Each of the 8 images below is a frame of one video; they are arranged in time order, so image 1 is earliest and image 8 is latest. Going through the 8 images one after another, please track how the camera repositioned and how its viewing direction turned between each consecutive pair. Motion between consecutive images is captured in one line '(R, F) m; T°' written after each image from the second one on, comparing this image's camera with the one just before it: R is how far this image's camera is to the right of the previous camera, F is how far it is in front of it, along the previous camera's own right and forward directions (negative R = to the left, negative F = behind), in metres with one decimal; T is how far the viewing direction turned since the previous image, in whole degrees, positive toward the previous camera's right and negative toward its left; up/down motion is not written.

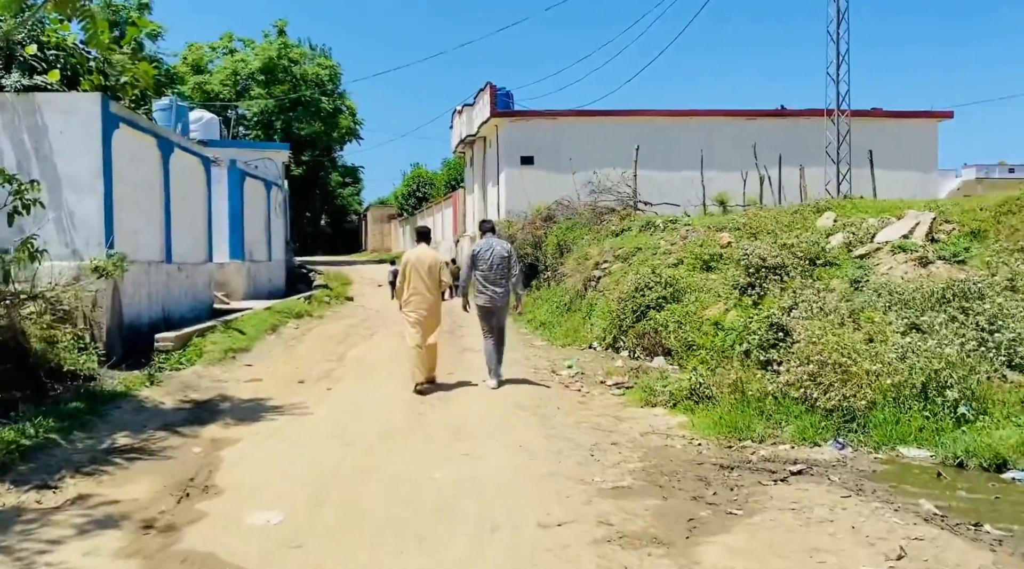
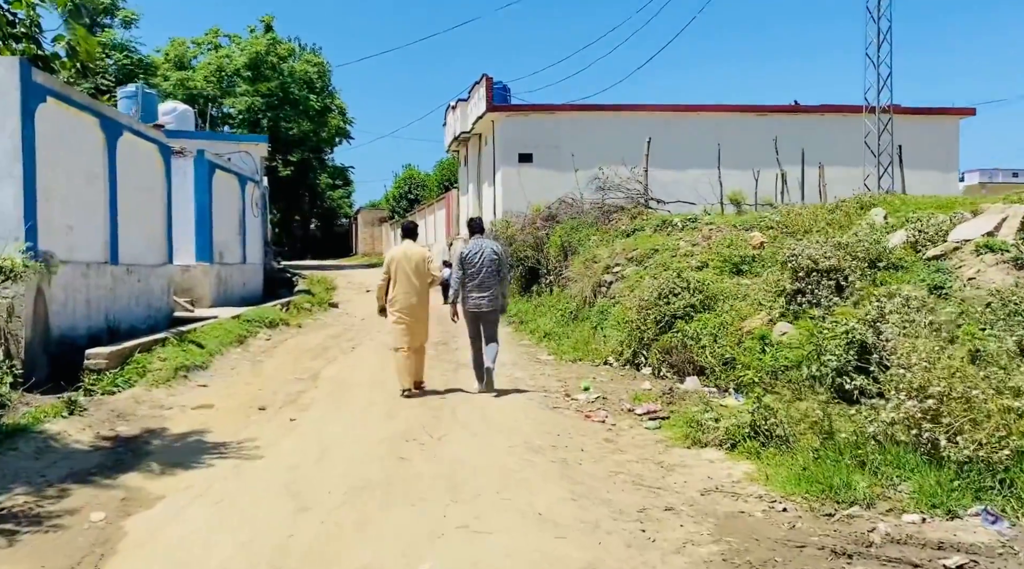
(-0.1, +1.7) m; 0°
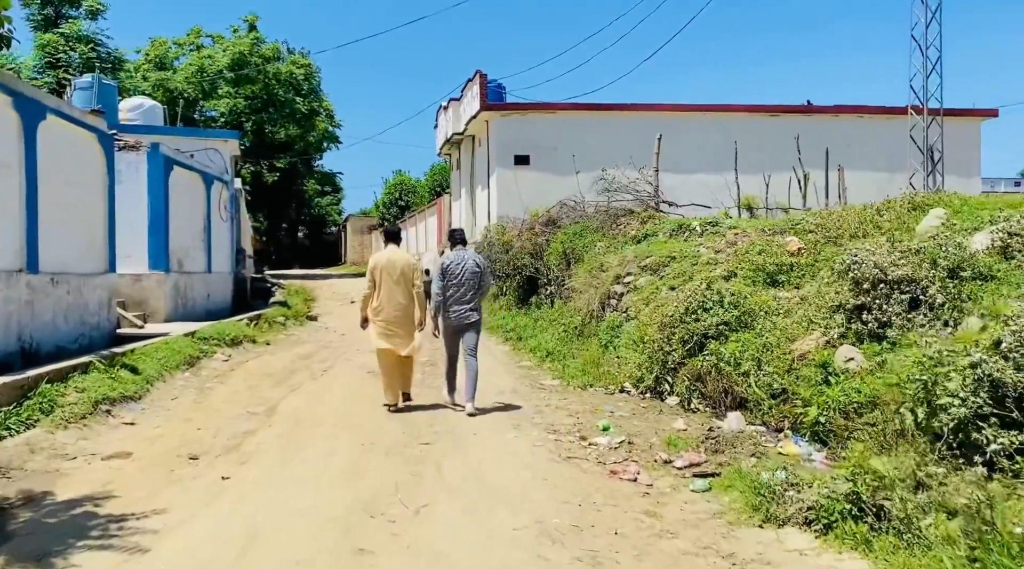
(-0.1, +1.7) m; 0°
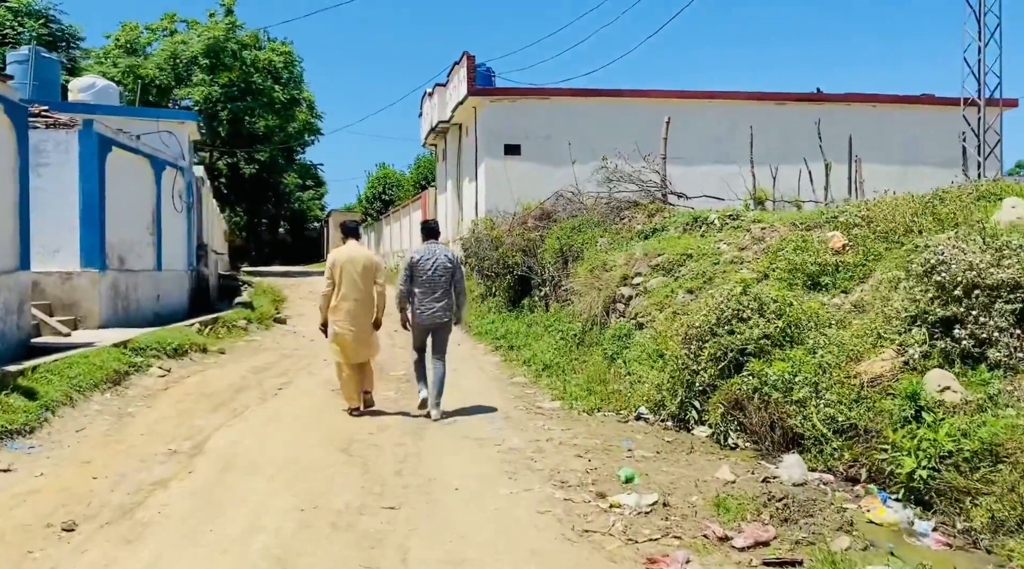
(0.0, +1.7) m; +1°
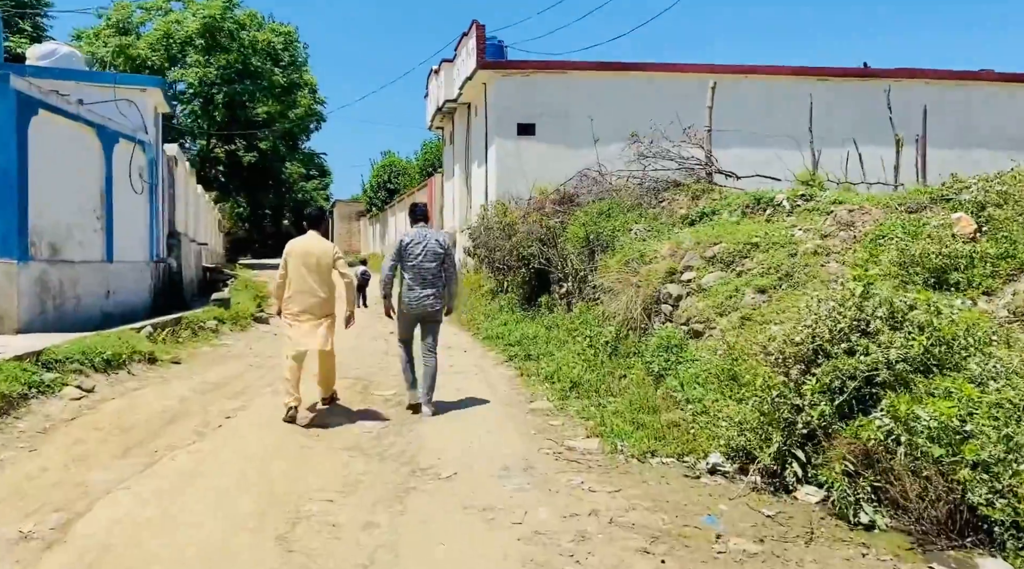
(-0.1, +2.2) m; -1°
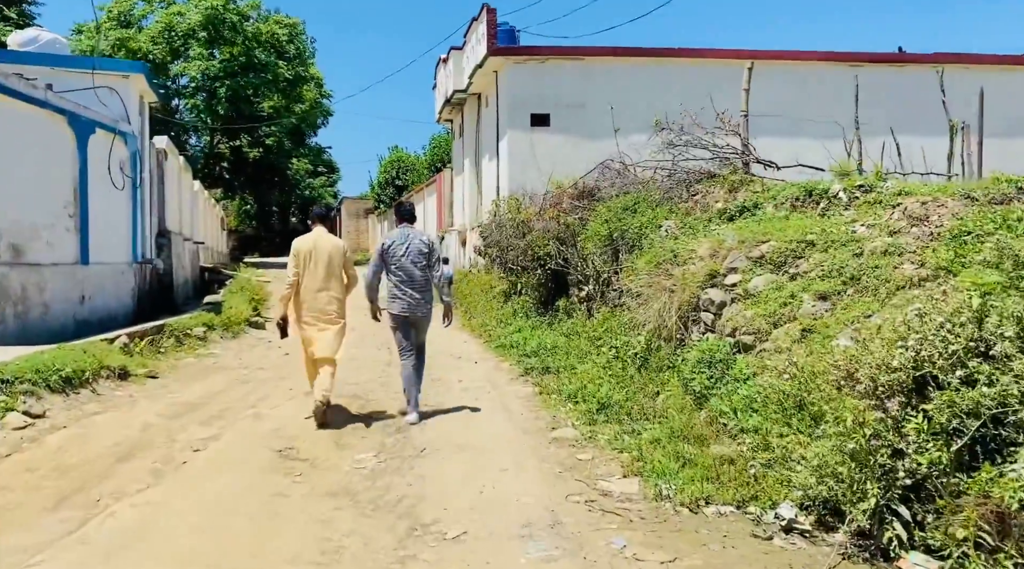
(-0.1, +1.1) m; -1°
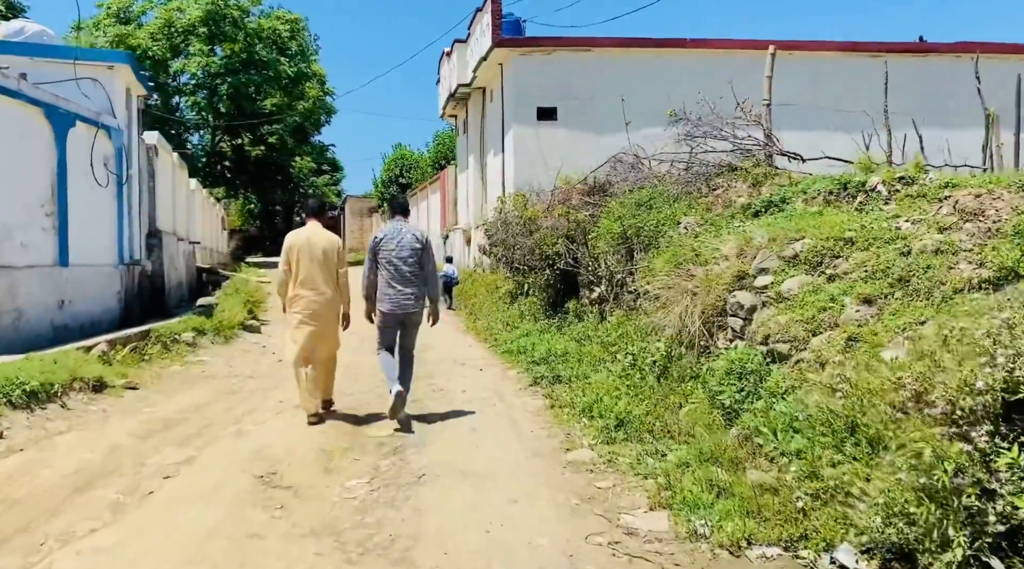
(0.0, +0.7) m; 0°
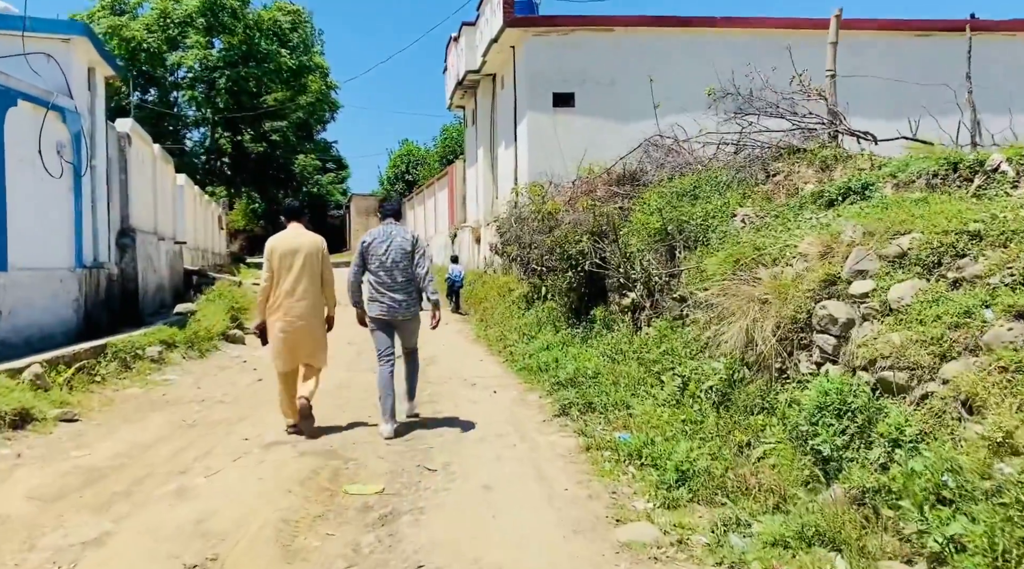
(-0.1, +1.5) m; -1°
